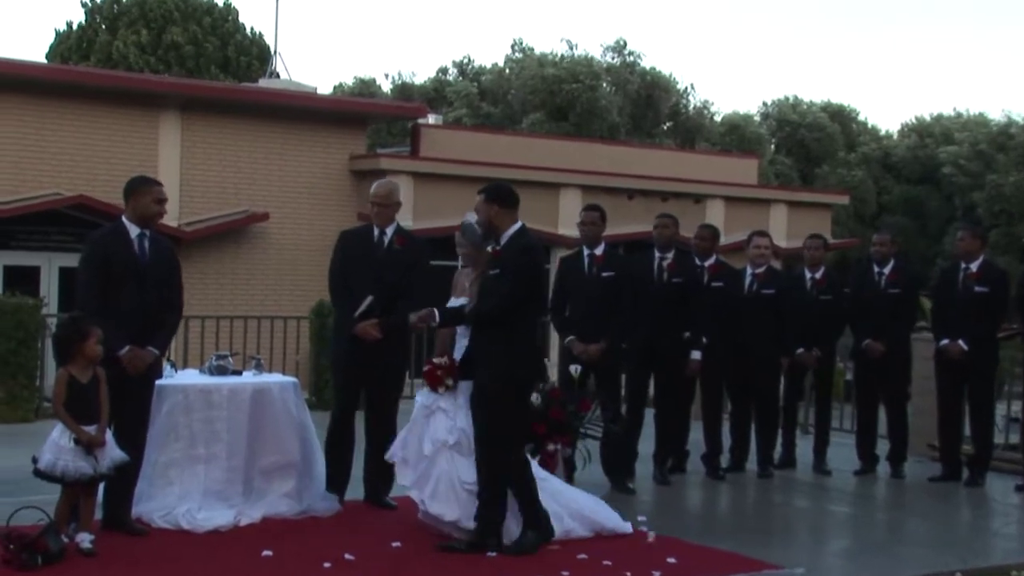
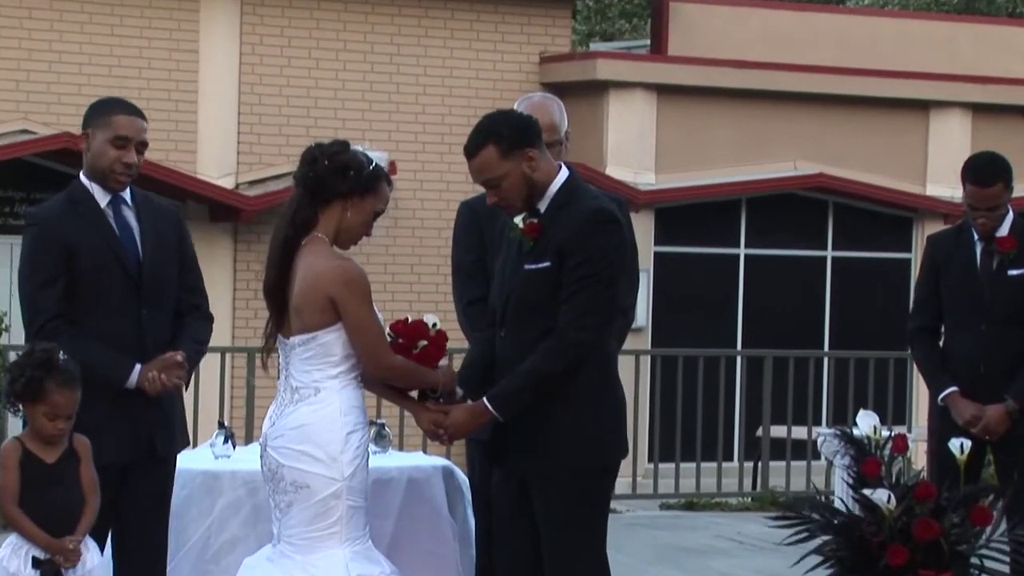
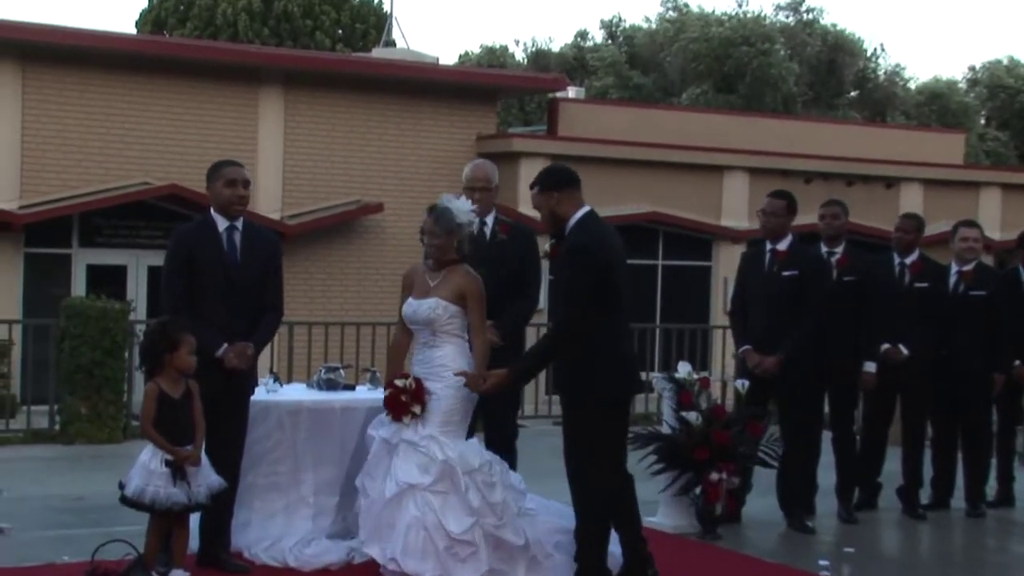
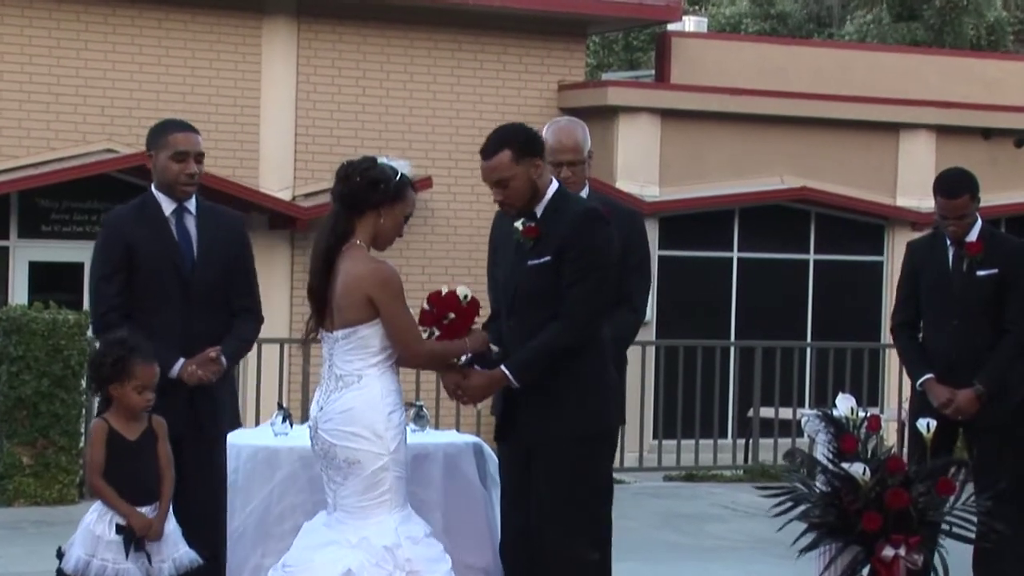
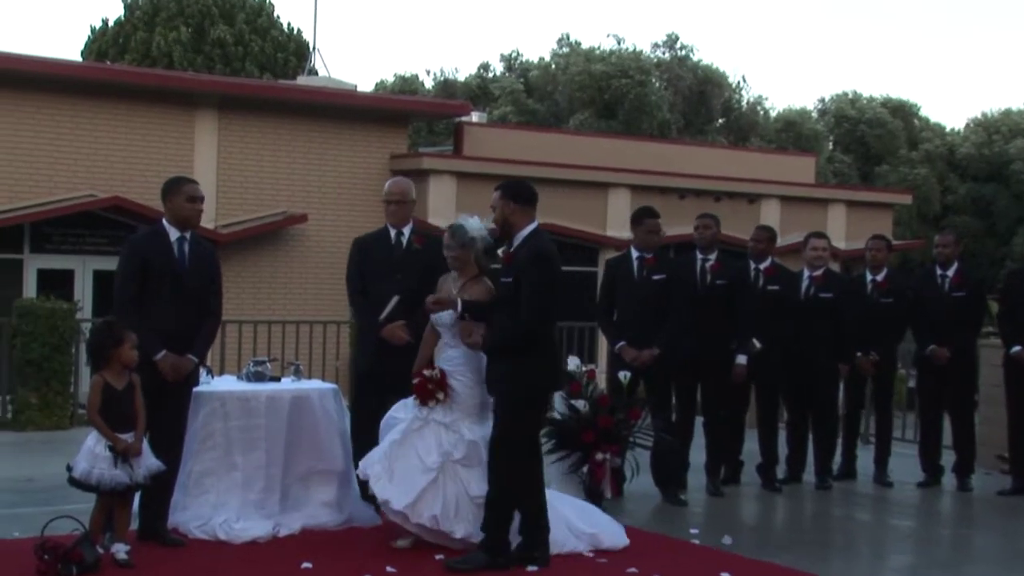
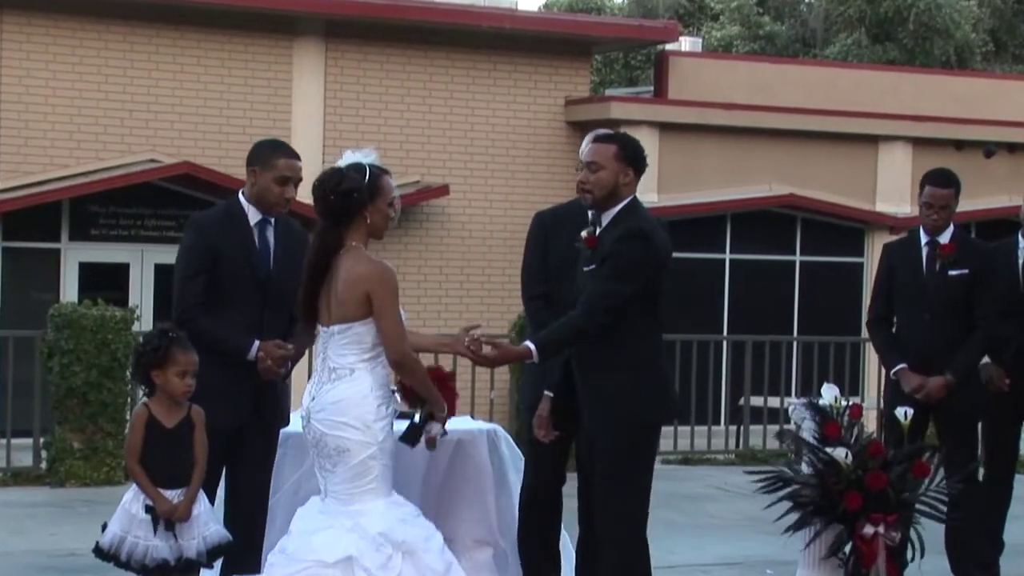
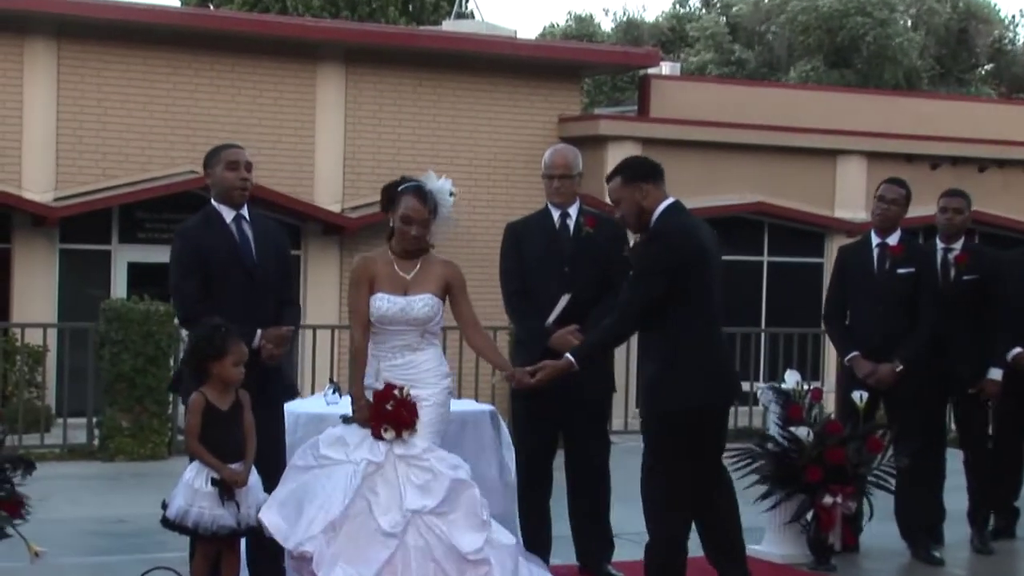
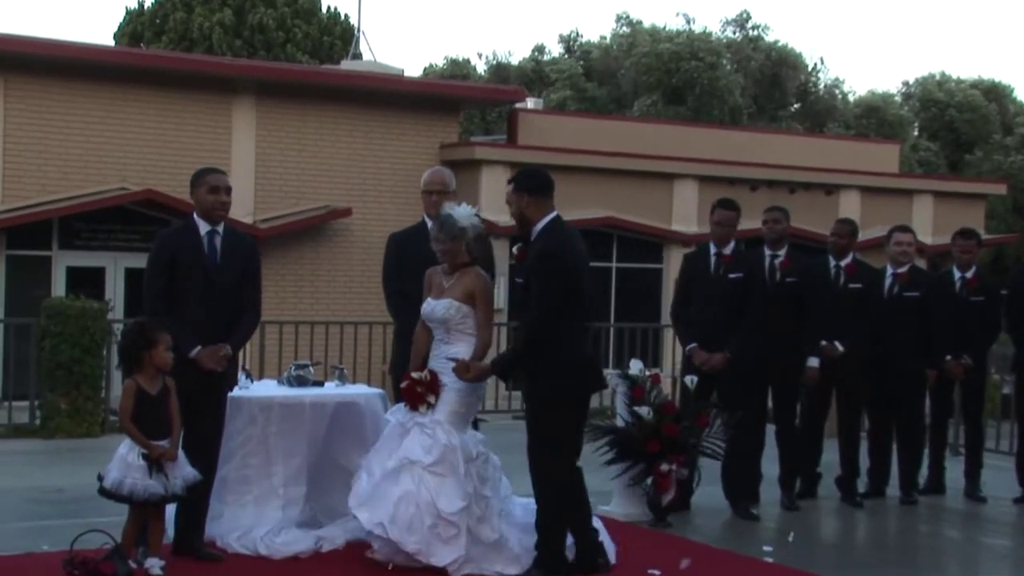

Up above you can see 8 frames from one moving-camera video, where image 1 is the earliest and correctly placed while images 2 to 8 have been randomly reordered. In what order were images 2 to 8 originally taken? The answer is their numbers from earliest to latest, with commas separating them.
5, 8, 3, 7, 6, 4, 2
